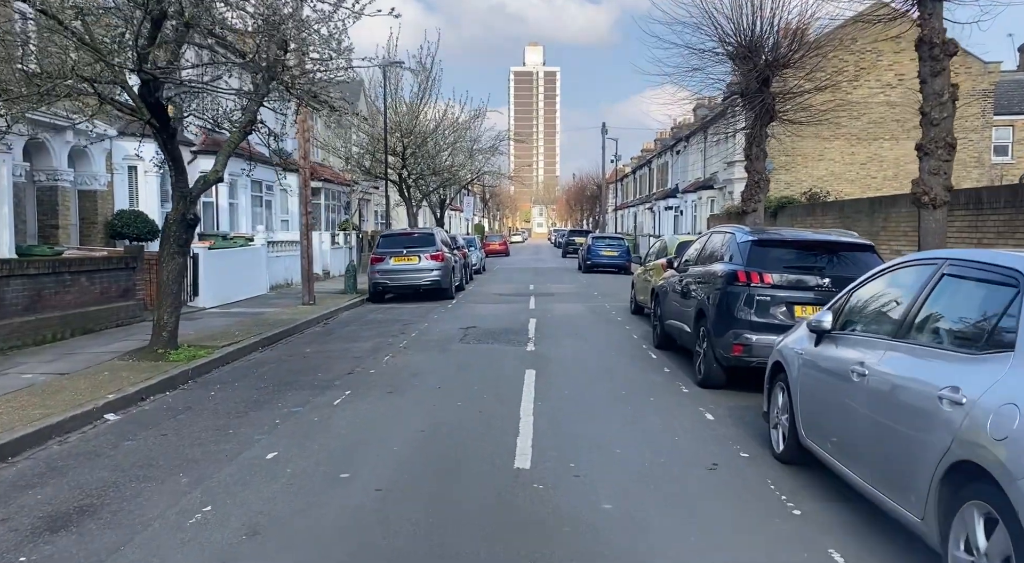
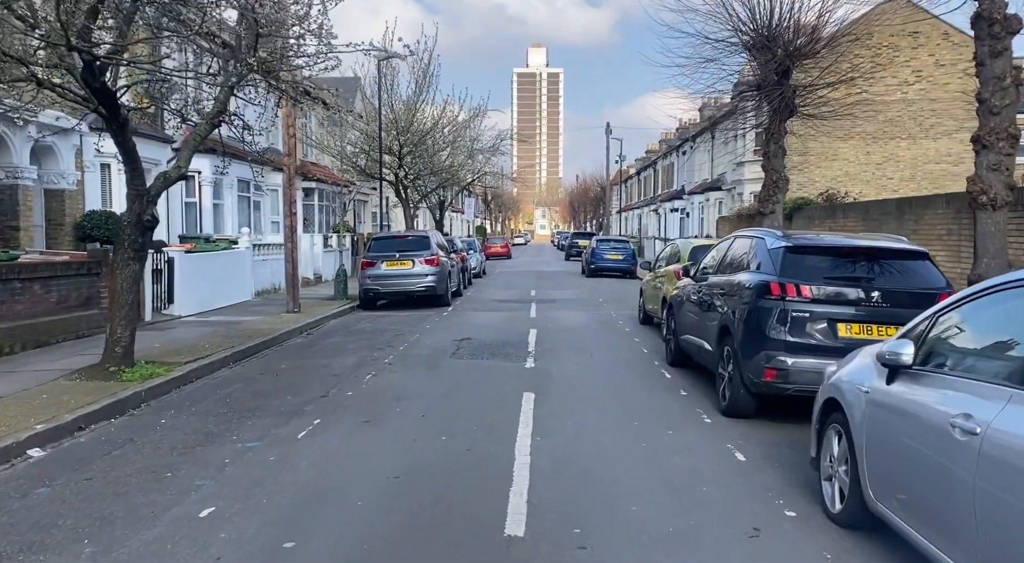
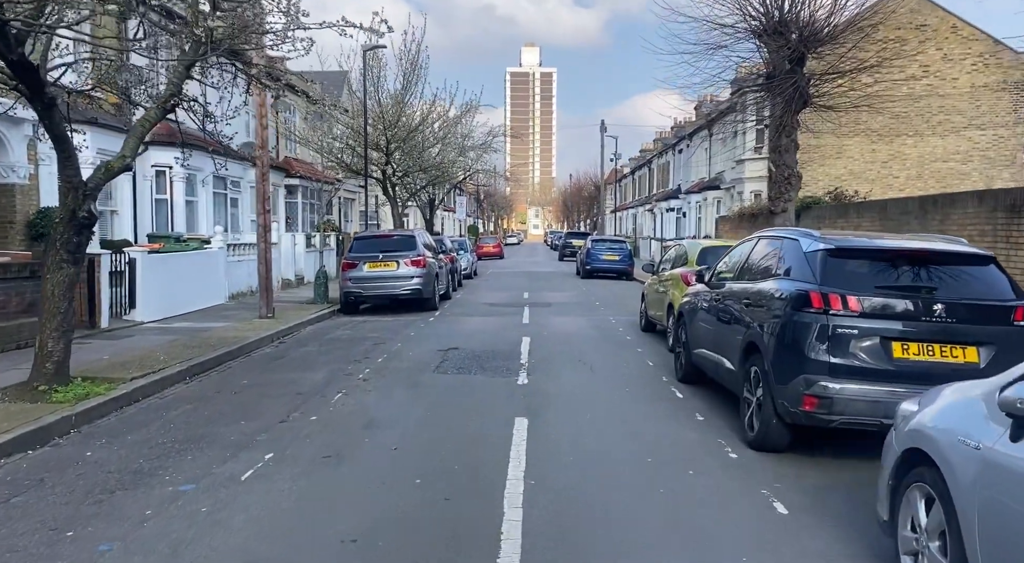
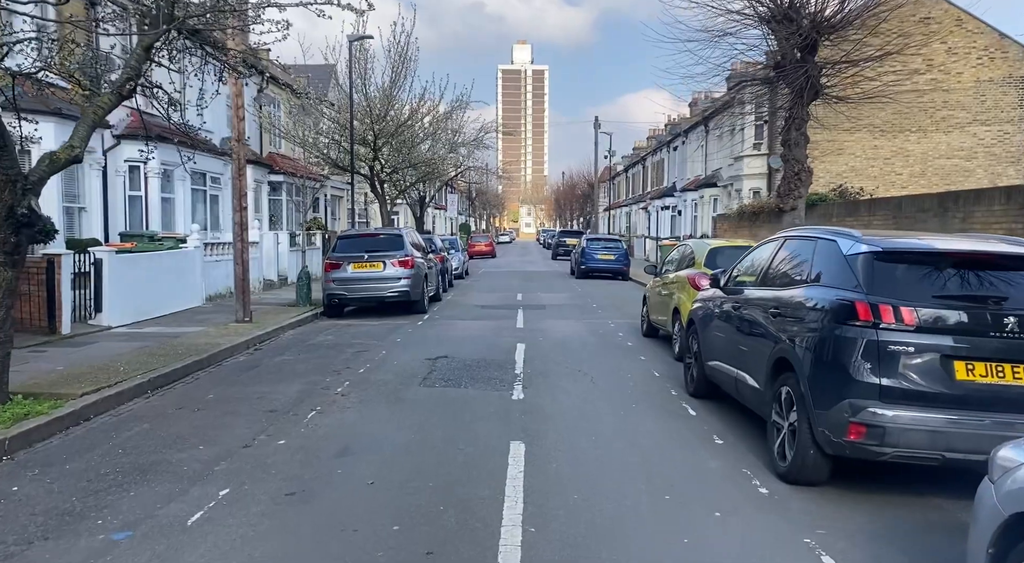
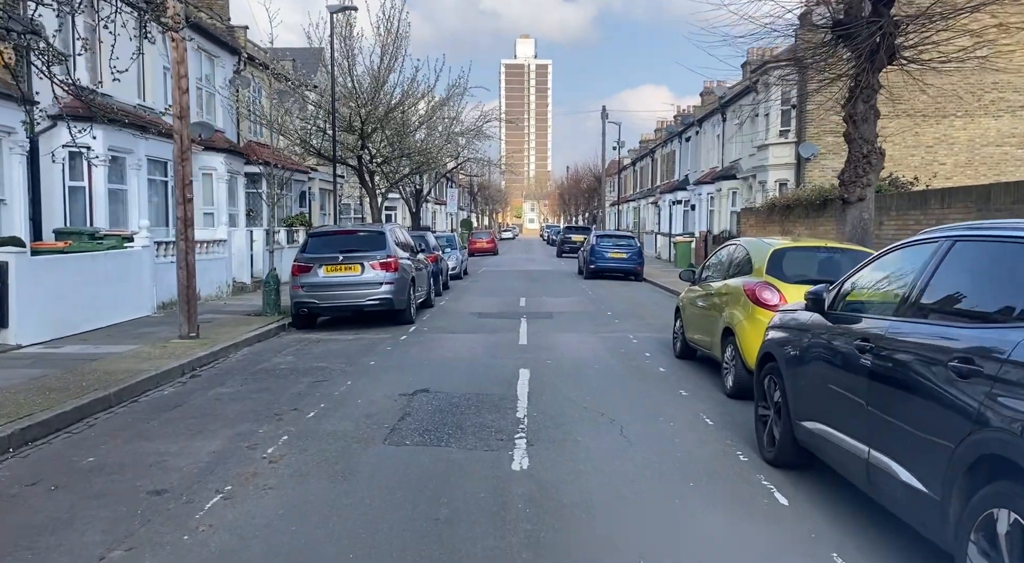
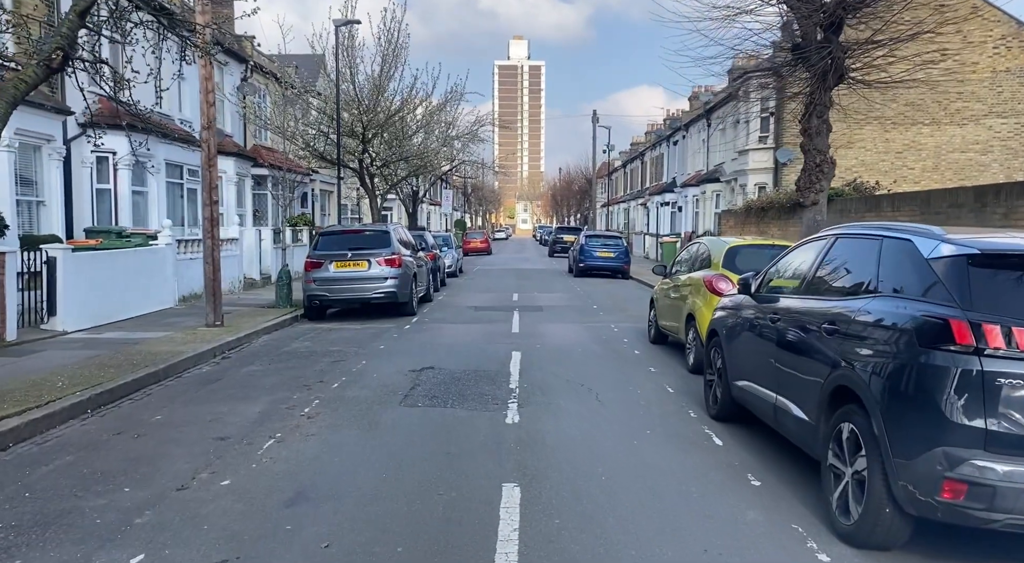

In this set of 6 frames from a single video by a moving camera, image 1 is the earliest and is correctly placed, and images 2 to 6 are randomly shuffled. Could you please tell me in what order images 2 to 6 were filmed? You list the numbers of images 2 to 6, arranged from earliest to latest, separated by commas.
2, 3, 4, 6, 5
